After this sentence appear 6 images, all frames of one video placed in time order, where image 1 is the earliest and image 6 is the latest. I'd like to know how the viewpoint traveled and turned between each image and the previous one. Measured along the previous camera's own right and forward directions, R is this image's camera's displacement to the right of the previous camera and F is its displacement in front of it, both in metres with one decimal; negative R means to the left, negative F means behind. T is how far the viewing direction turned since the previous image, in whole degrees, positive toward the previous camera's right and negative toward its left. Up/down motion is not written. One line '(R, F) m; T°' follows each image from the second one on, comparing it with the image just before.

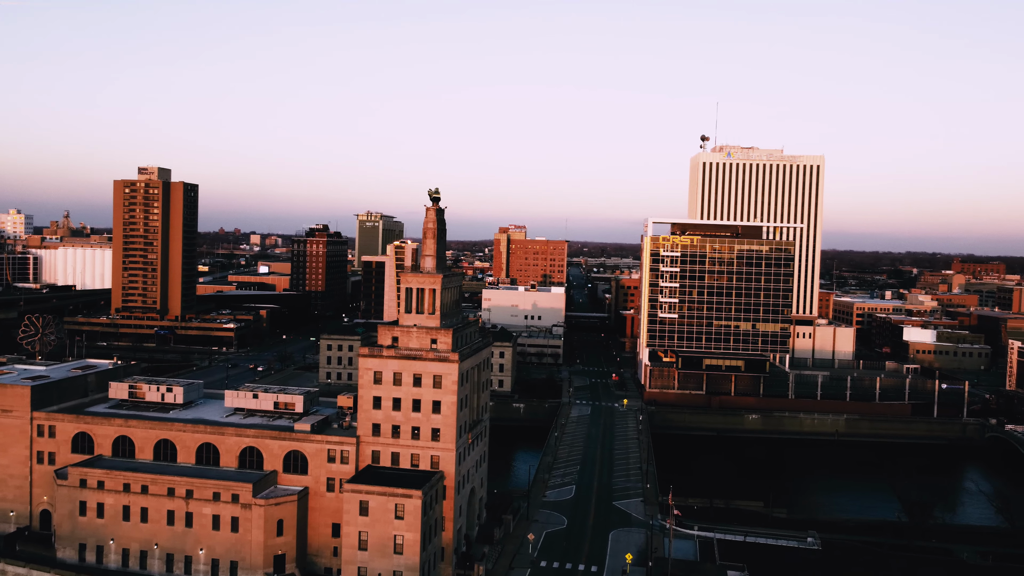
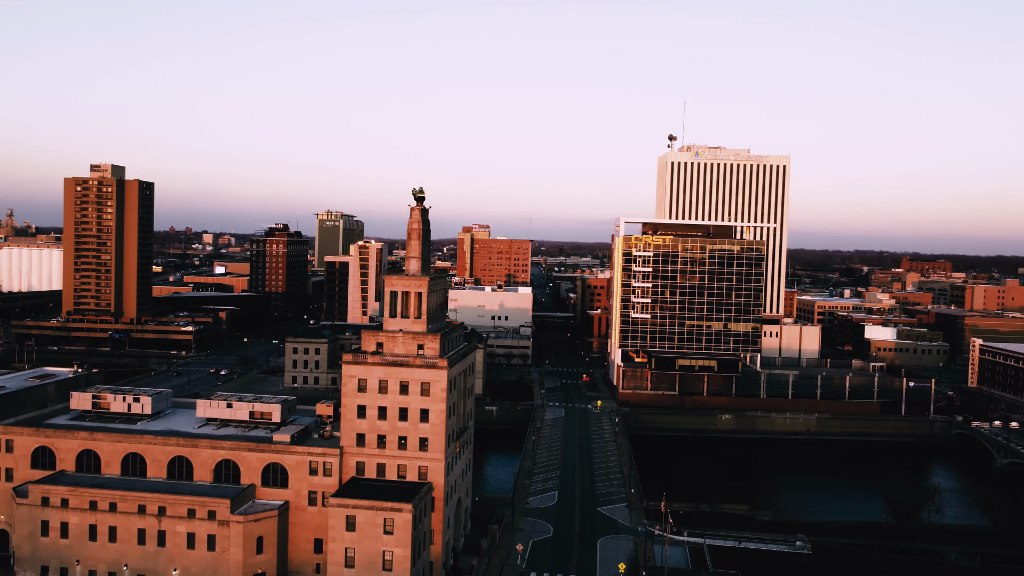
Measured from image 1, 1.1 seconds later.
(-2.1, +1.9) m; +3°
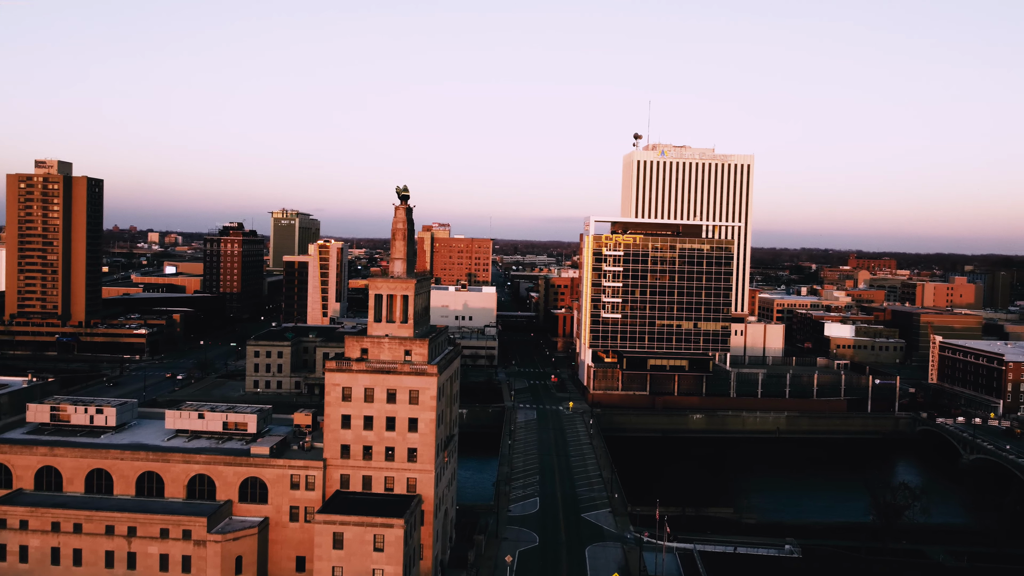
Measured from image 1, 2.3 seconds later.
(-2.4, +2.1) m; +3°
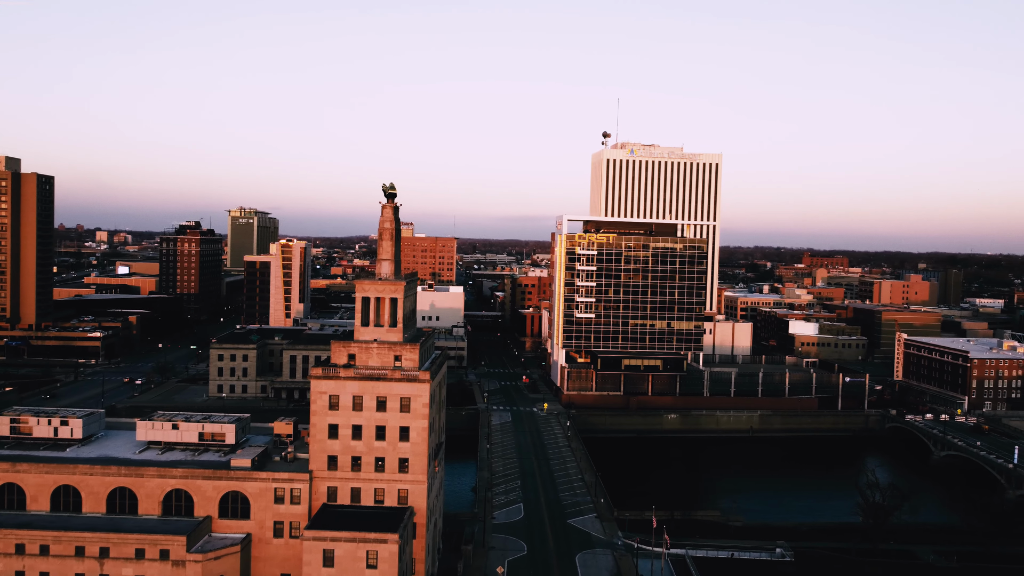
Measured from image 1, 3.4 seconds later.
(-2.2, +1.9) m; +3°
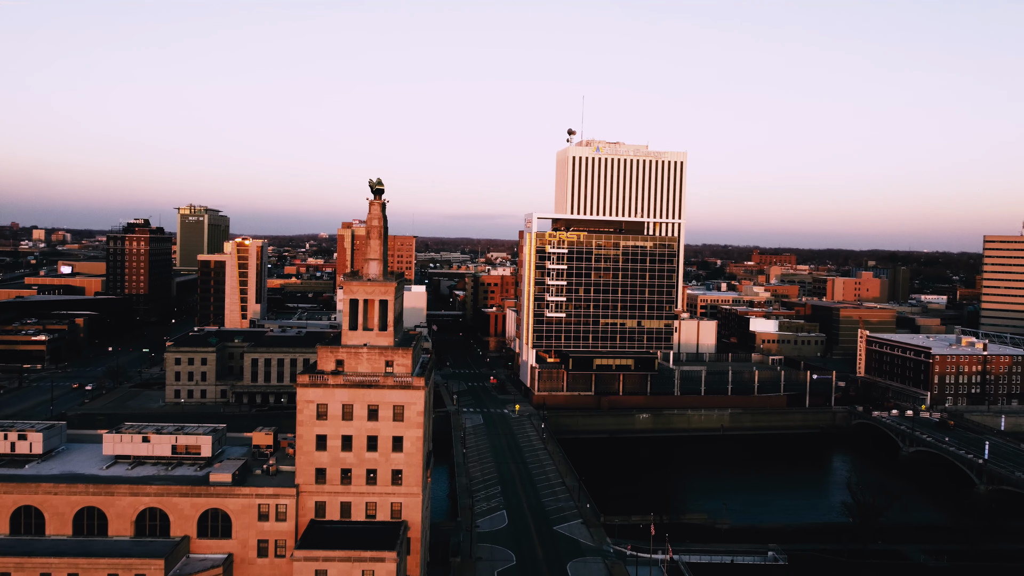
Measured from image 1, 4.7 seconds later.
(-2.7, +2.3) m; +3°
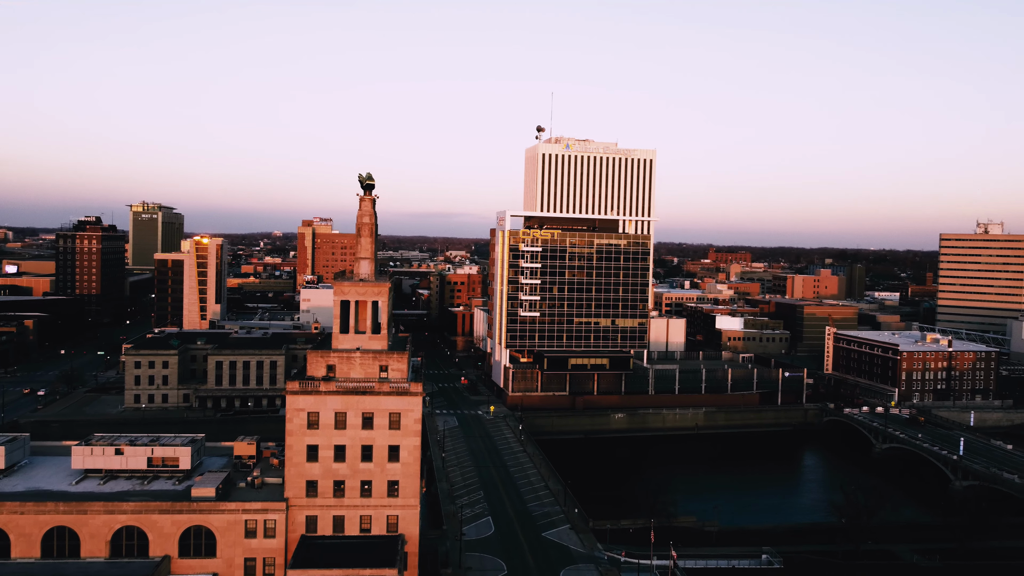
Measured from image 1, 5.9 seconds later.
(-2.4, +2.1) m; +3°
